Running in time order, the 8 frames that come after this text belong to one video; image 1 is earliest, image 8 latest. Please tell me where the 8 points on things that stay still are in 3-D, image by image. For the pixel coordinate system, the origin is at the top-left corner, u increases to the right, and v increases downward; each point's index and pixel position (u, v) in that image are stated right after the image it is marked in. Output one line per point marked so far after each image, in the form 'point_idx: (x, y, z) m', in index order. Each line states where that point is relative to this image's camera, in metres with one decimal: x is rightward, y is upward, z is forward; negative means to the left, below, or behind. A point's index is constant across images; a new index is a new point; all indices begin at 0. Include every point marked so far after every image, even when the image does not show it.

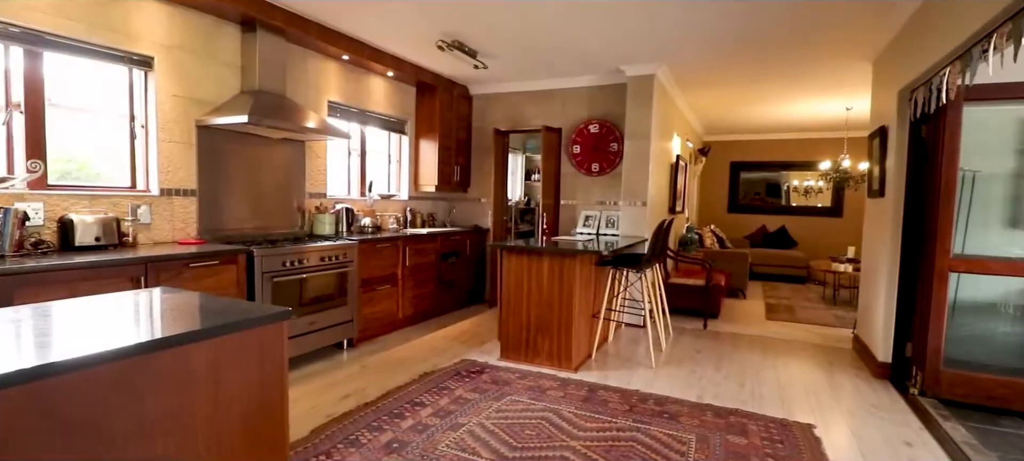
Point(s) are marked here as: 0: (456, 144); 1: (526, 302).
0: (-0.6, +1.0, +5.8) m
1: (+0.1, -0.6, +3.8) m
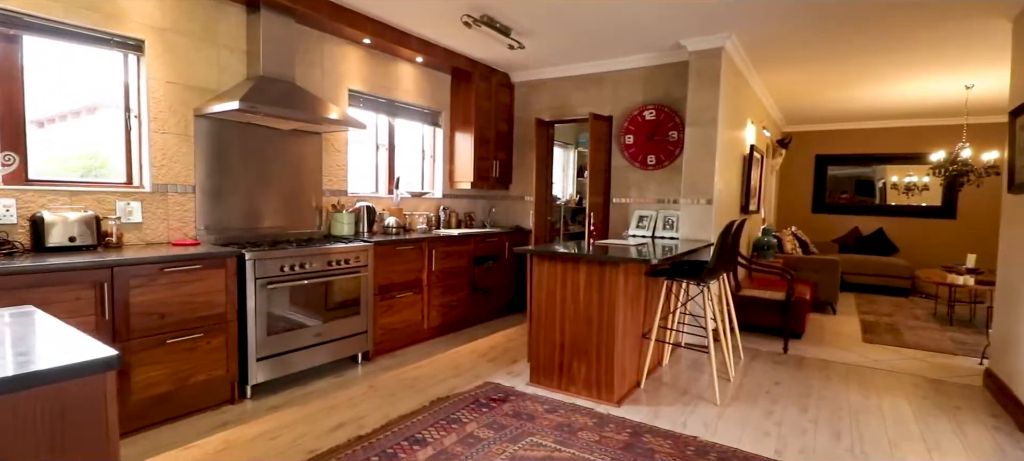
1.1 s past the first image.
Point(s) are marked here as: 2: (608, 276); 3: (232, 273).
0: (-0.2, +1.0, +5.3) m
1: (+0.3, -0.6, +3.2) m
2: (+0.6, -0.3, +3.0) m
3: (-1.6, -0.2, +2.9) m
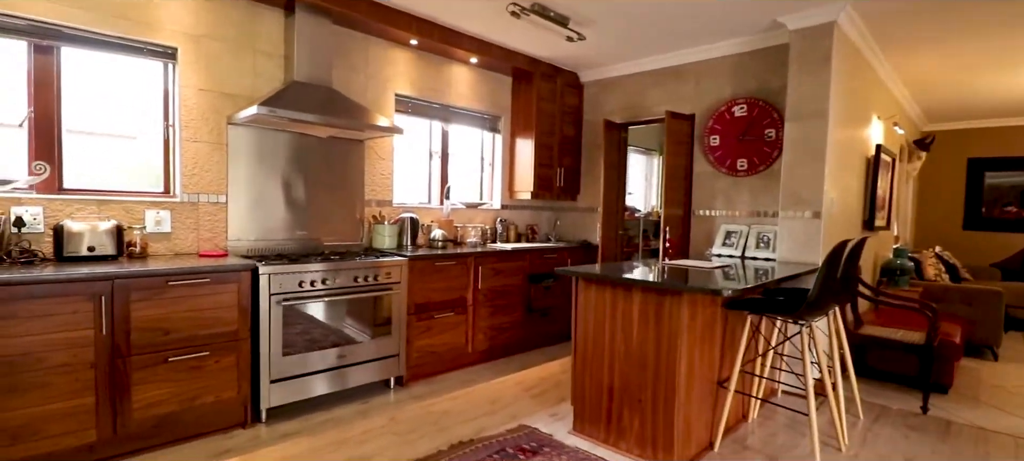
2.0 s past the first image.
0: (+0.5, +0.8, +4.8) m
1: (+0.5, -0.7, +2.6) m
2: (+0.8, -0.4, +2.4) m
3: (-1.4, -0.3, +2.7) m
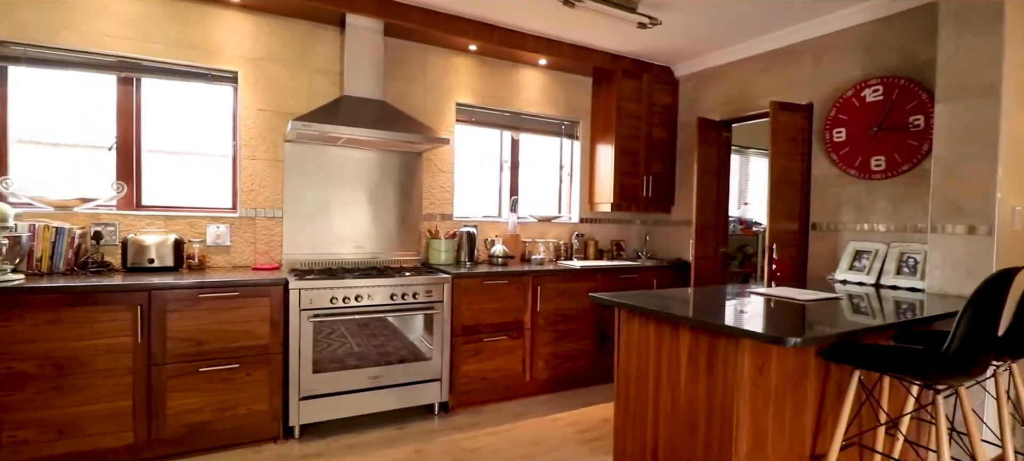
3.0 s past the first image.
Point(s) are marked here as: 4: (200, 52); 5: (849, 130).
0: (+1.1, +0.7, +4.2) m
1: (+0.6, -0.7, +2.1) m
2: (+0.8, -0.5, +1.8) m
3: (-1.2, -0.4, +2.7) m
4: (-1.8, +1.0, +2.9) m
5: (+2.1, +0.6, +3.2) m
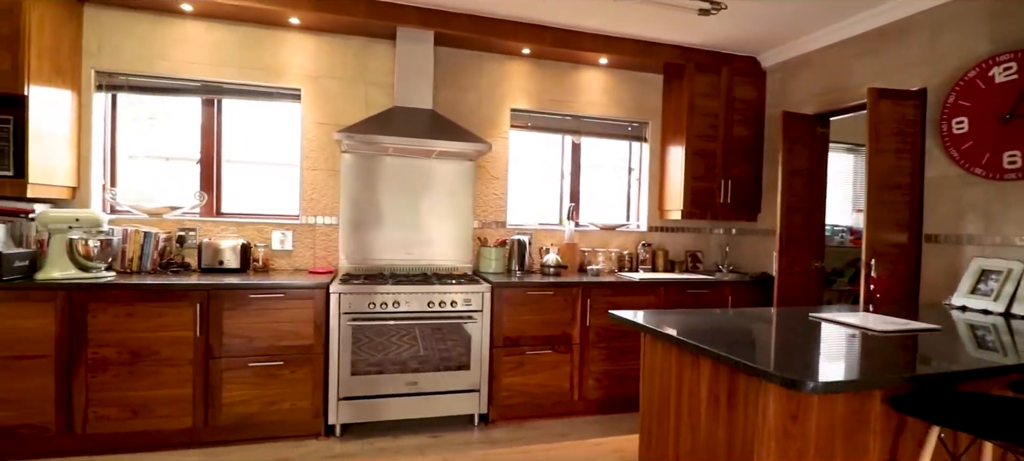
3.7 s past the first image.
0: (+1.6, +0.6, +3.8) m
1: (+0.6, -0.8, +1.8) m
2: (+0.7, -0.5, +1.5) m
3: (-1.1, -0.4, +2.8) m
4: (-1.6, +1.0, +3.2) m
5: (+2.3, +0.6, +2.5) m
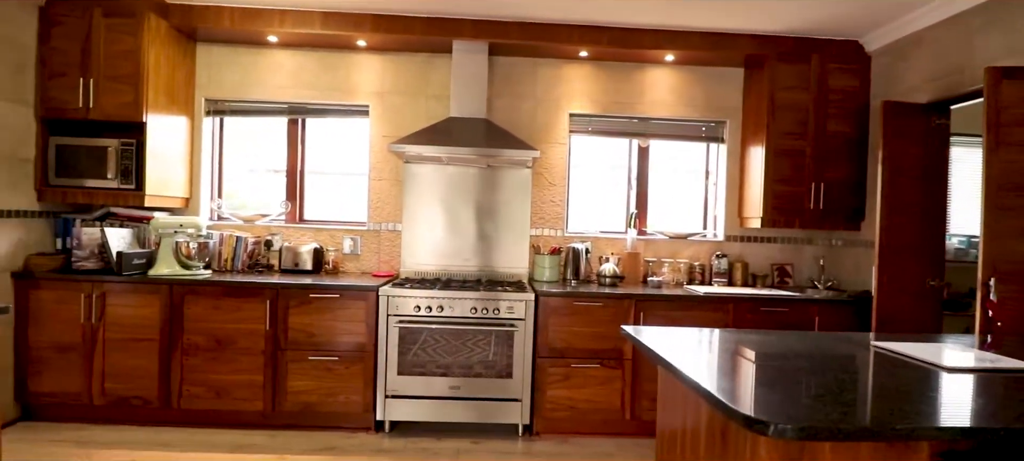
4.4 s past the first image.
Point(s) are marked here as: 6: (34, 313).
0: (+2.0, +0.6, +3.3) m
1: (+0.6, -0.8, +1.6) m
2: (+0.6, -0.5, +1.3) m
3: (-0.8, -0.5, +3.0) m
4: (-1.2, +1.0, +3.5) m
5: (+2.4, +0.5, +1.9) m
6: (-2.7, -0.5, +2.8) m
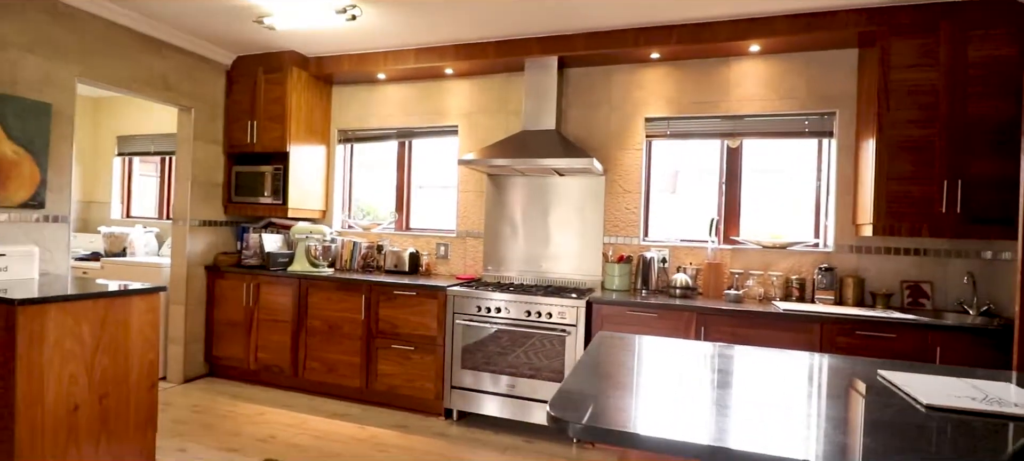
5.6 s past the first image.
0: (+2.3, +0.5, +2.6) m
1: (+0.4, -0.8, +1.6) m
2: (+0.3, -0.5, +1.3) m
3: (-0.5, -0.5, +3.3) m
4: (-0.6, +0.9, +4.0) m
5: (+2.2, +0.5, +1.2) m
6: (-2.3, -0.5, +3.9) m
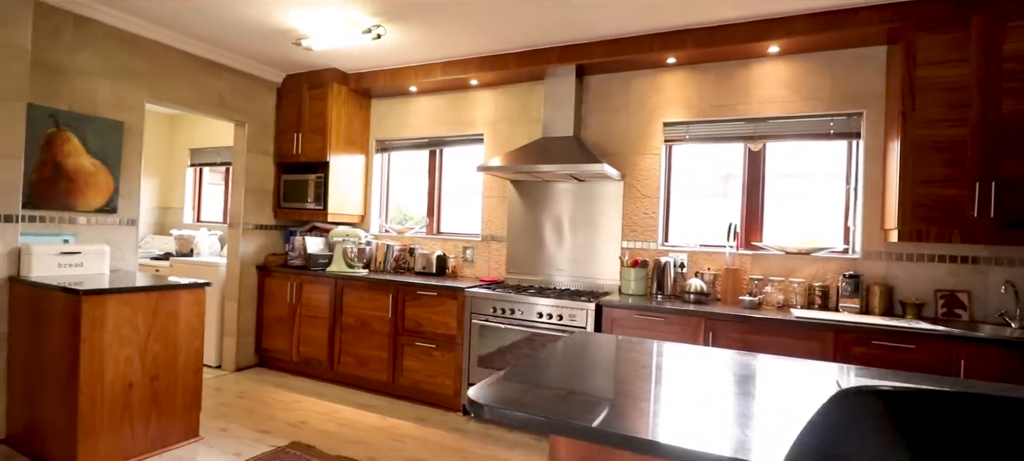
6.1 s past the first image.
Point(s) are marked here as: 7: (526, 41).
0: (+2.3, +0.5, +2.5) m
1: (+0.3, -0.8, +1.6) m
2: (+0.2, -0.5, +1.4) m
3: (-0.3, -0.5, +3.5) m
4: (-0.4, +0.9, +4.2) m
5: (+2.1, +0.5, +1.1) m
6: (-2.1, -0.5, +4.2) m
7: (+0.1, +1.3, +3.5) m
